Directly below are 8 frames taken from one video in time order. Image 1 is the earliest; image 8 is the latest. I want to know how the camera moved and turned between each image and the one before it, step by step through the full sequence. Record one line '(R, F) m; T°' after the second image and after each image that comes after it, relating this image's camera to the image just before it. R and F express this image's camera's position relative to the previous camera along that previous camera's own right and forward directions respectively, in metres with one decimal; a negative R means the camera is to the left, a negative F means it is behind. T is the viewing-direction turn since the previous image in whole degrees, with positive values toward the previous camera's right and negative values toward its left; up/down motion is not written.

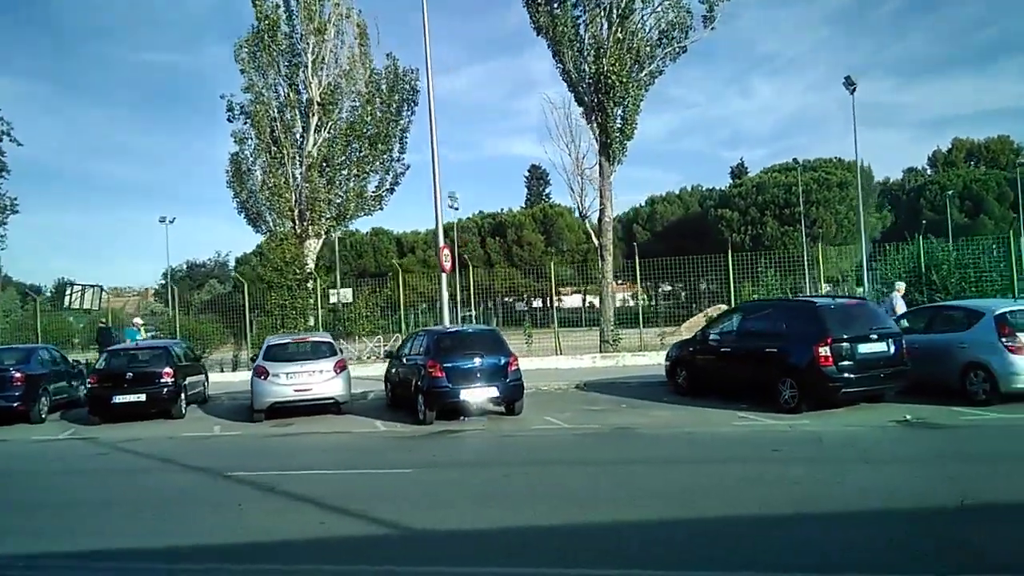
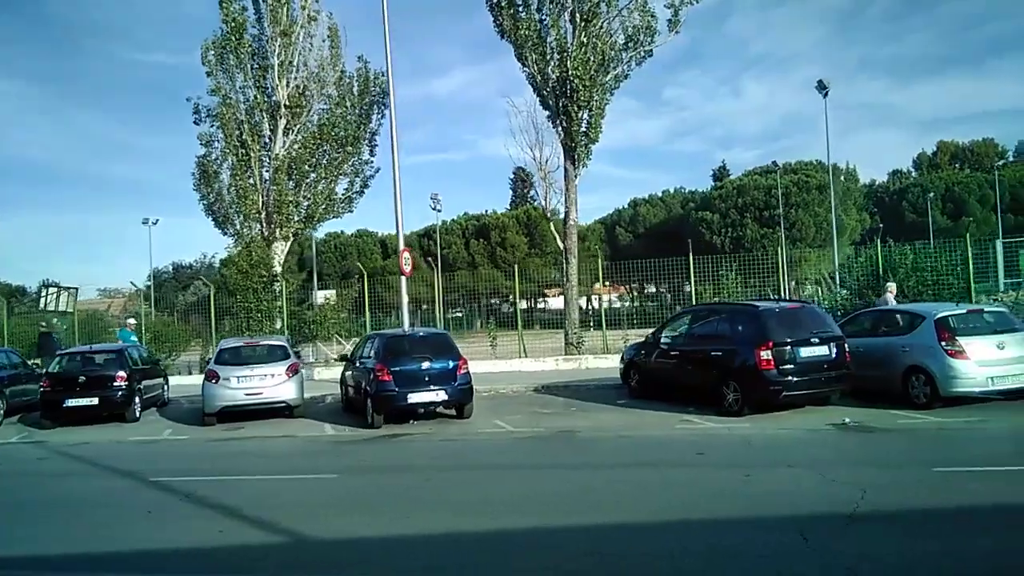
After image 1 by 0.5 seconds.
(+0.8, 0.0) m; +1°
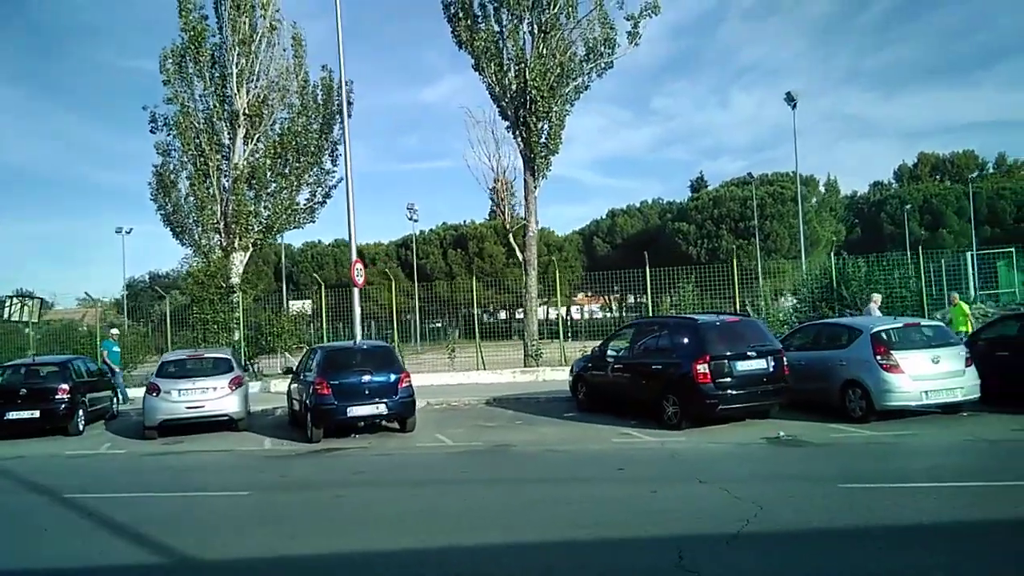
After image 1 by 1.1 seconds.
(+0.9, +0.1) m; +1°
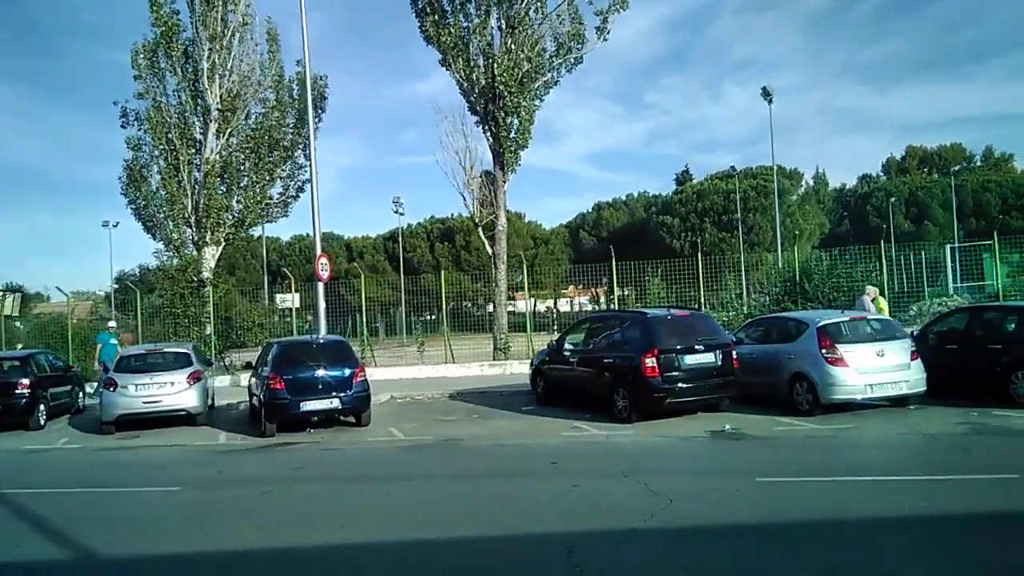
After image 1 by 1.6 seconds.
(+0.8, -0.1) m; 0°
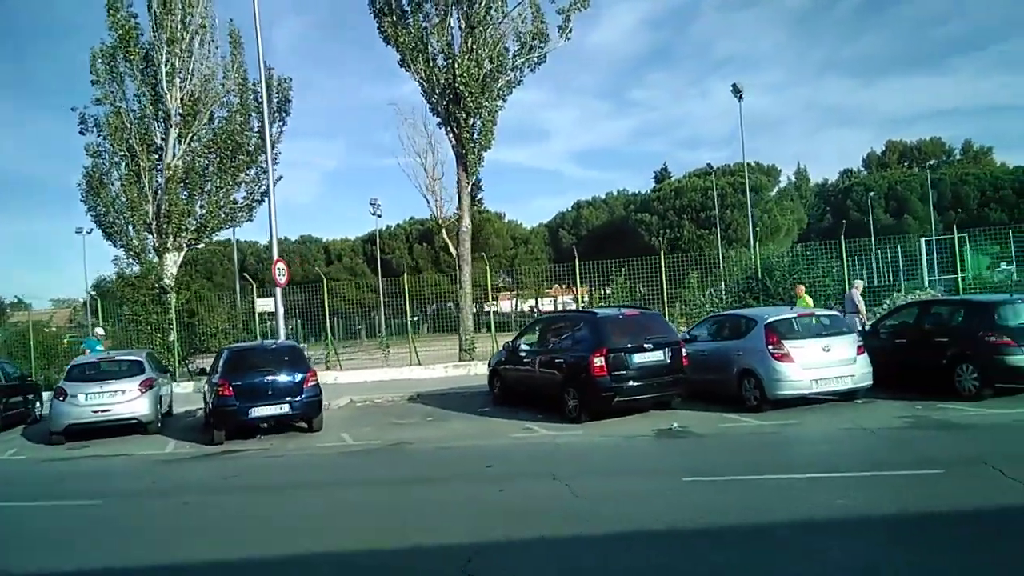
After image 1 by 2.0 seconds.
(+0.7, +0.1) m; +1°
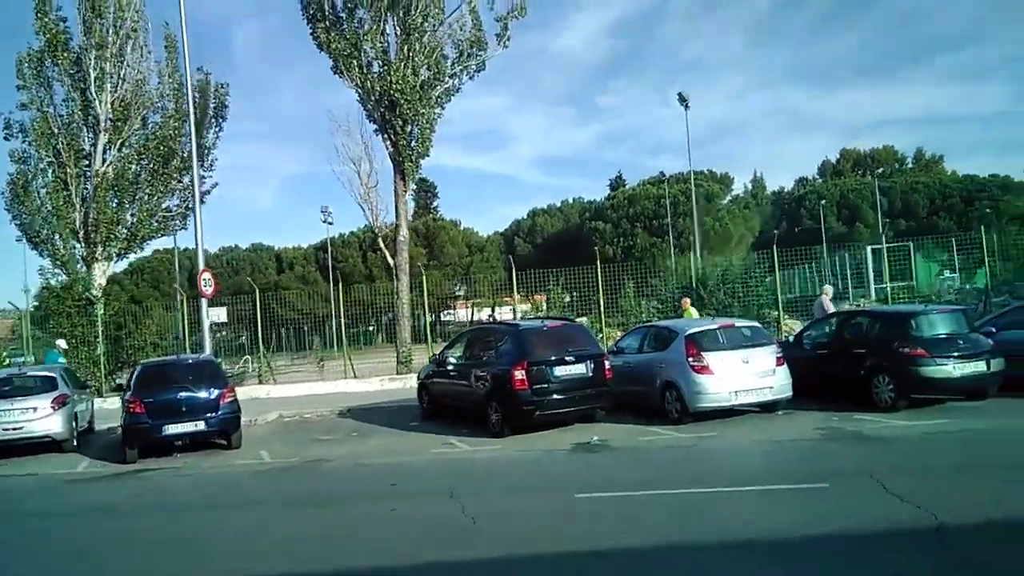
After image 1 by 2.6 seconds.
(+0.8, +0.2) m; +3°
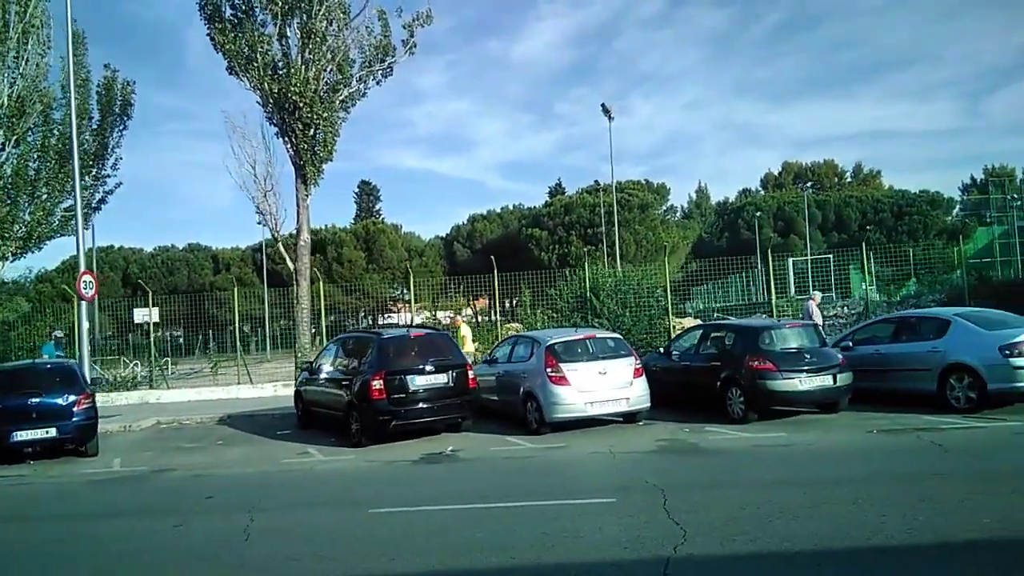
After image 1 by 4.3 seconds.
(+1.6, 0.0) m; +3°
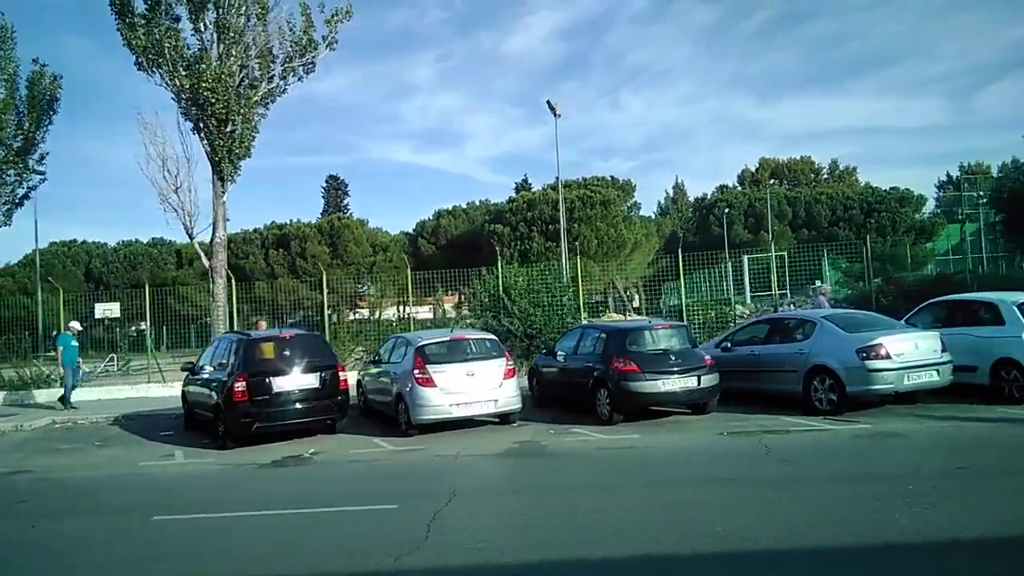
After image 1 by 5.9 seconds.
(+2.0, +0.1) m; +1°
